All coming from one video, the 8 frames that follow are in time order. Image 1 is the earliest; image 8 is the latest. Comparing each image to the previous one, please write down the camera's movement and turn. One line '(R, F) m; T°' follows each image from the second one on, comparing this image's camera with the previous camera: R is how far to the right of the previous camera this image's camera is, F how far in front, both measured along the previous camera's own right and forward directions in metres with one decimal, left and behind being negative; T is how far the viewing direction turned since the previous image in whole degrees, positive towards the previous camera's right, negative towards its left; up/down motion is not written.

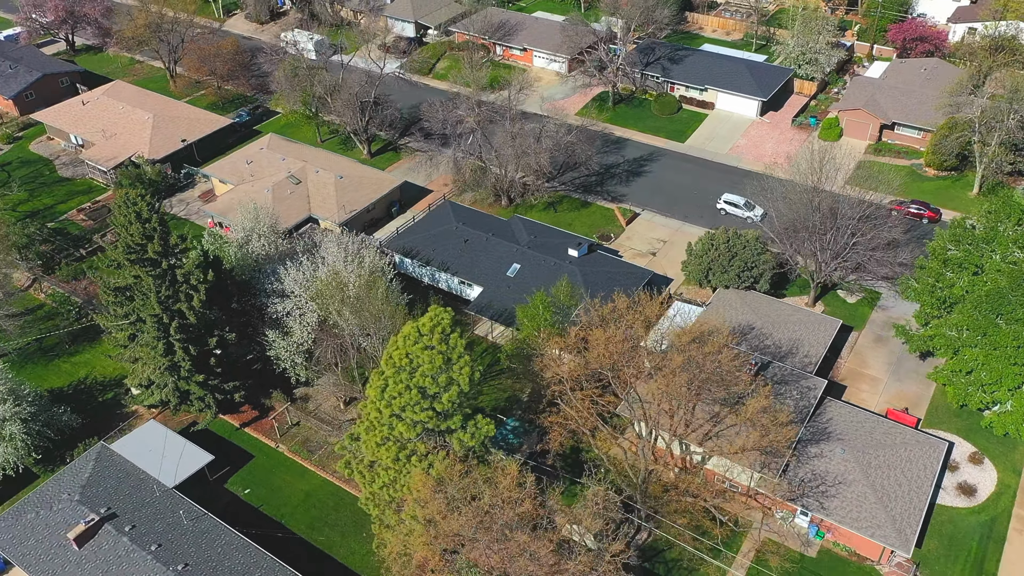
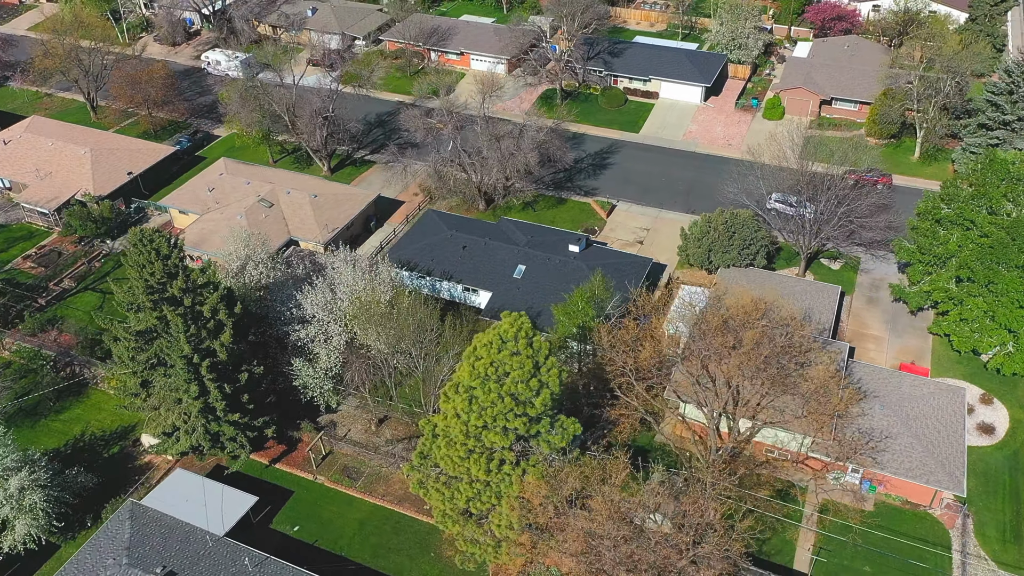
(-6.2, +0.5) m; +8°
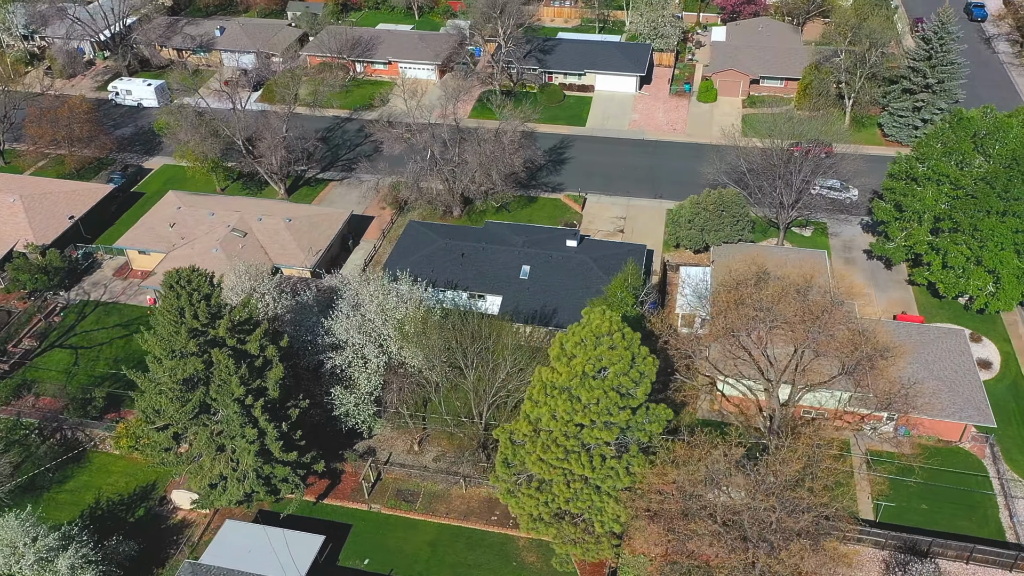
(-7.0, +0.6) m; +9°
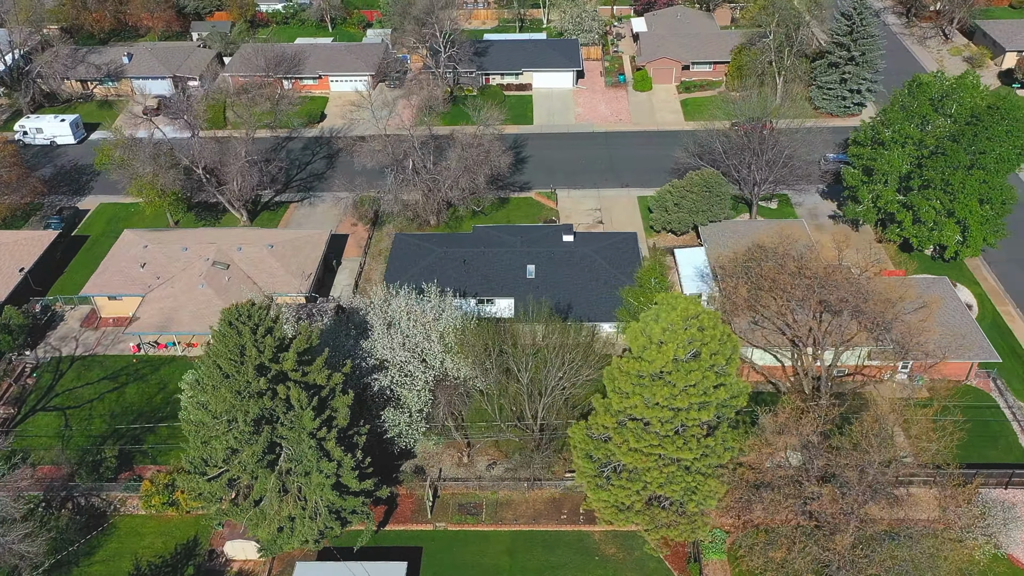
(-6.8, +0.6) m; +9°
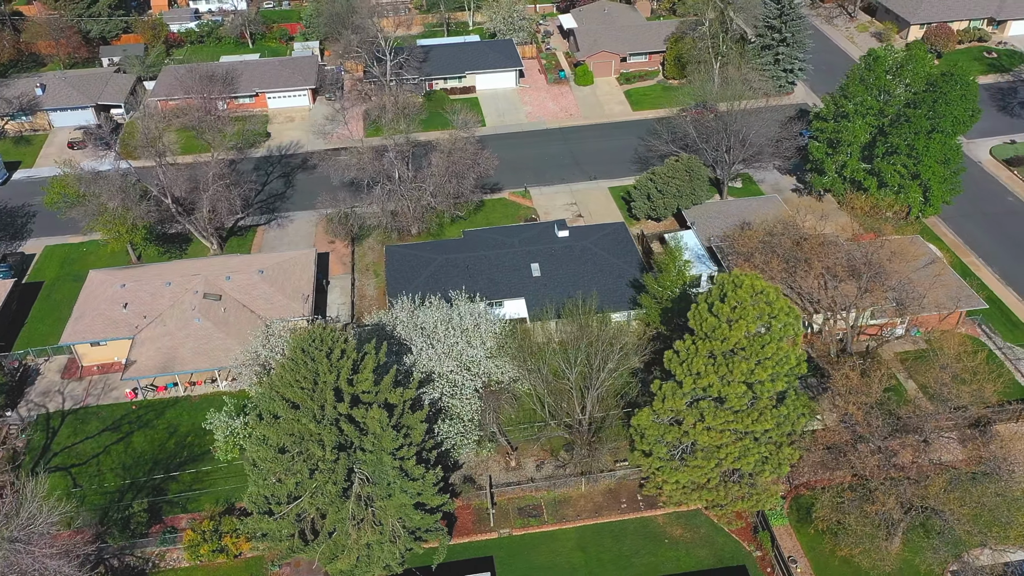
(-6.2, +0.5) m; +8°
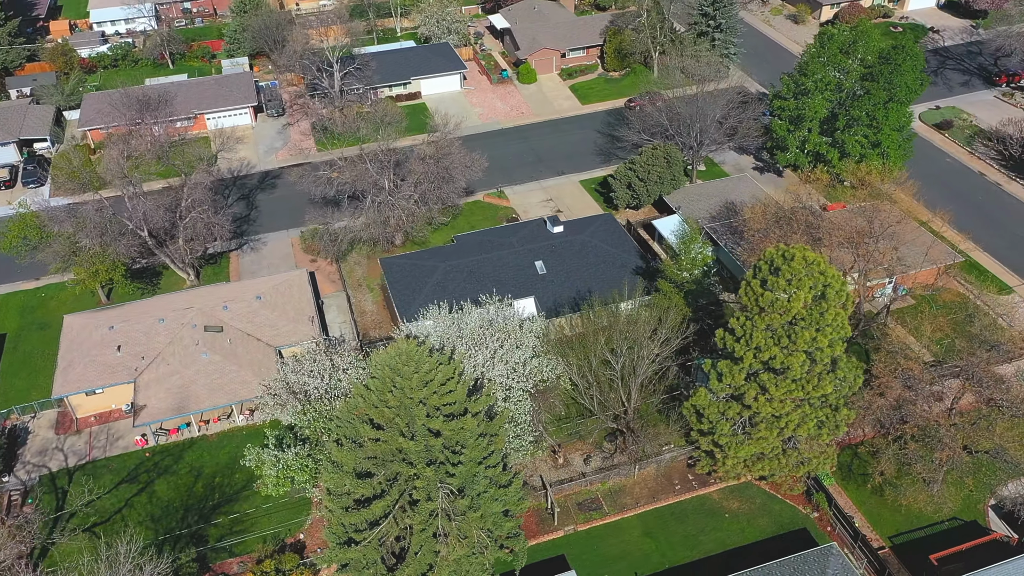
(-6.1, +0.6) m; +8°
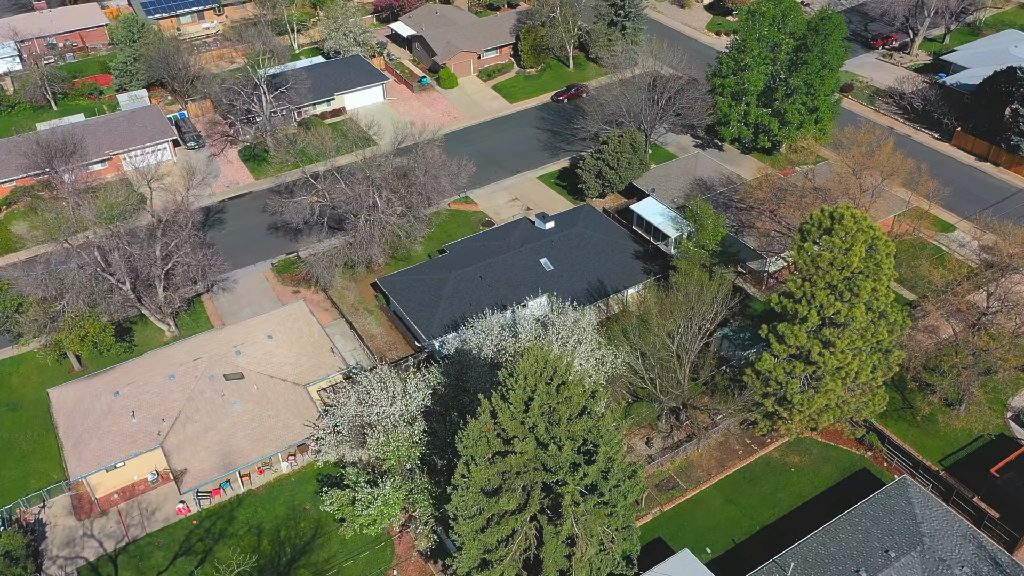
(-8.5, +1.0) m; +11°
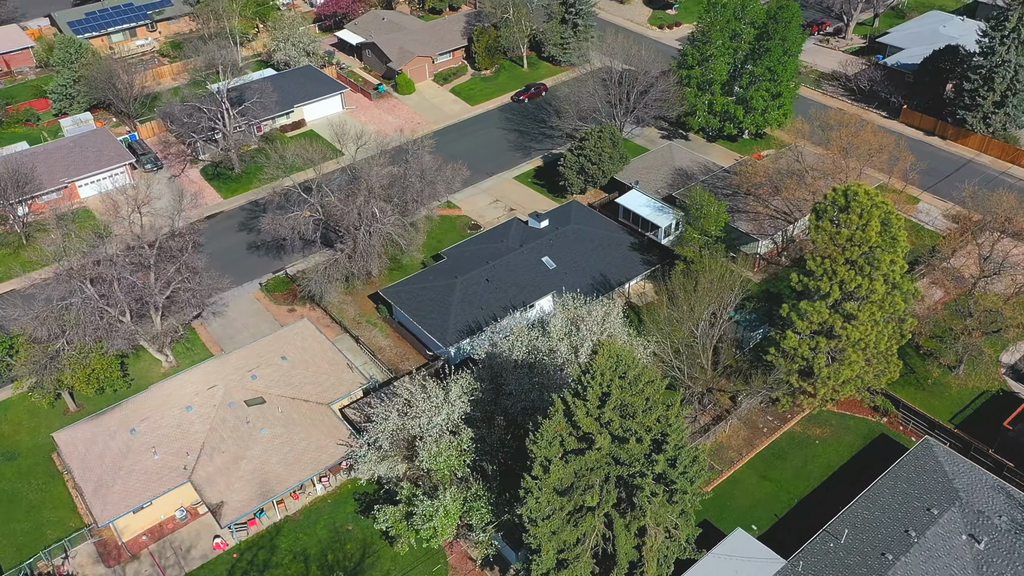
(-4.6, +0.3) m; +6°
